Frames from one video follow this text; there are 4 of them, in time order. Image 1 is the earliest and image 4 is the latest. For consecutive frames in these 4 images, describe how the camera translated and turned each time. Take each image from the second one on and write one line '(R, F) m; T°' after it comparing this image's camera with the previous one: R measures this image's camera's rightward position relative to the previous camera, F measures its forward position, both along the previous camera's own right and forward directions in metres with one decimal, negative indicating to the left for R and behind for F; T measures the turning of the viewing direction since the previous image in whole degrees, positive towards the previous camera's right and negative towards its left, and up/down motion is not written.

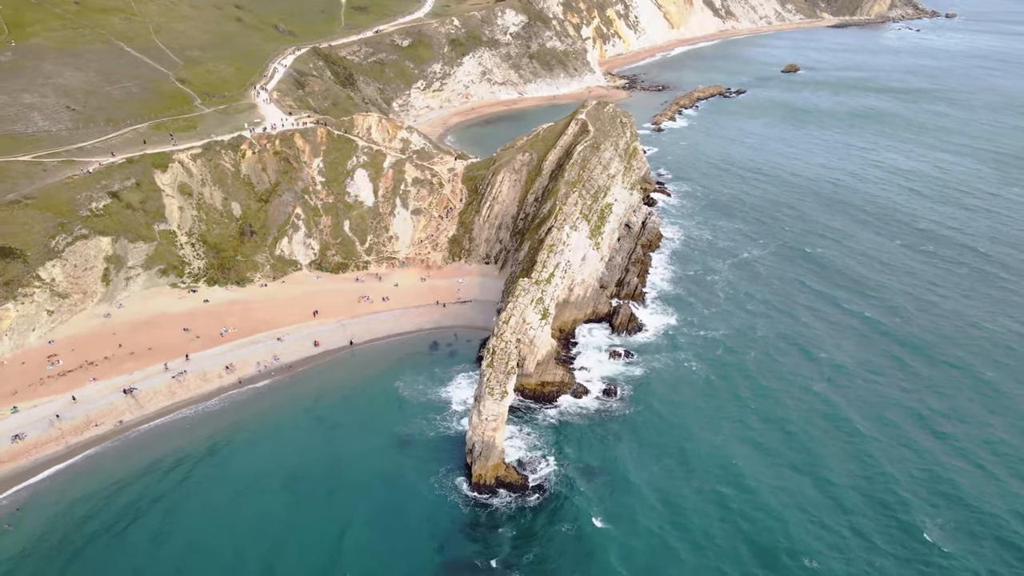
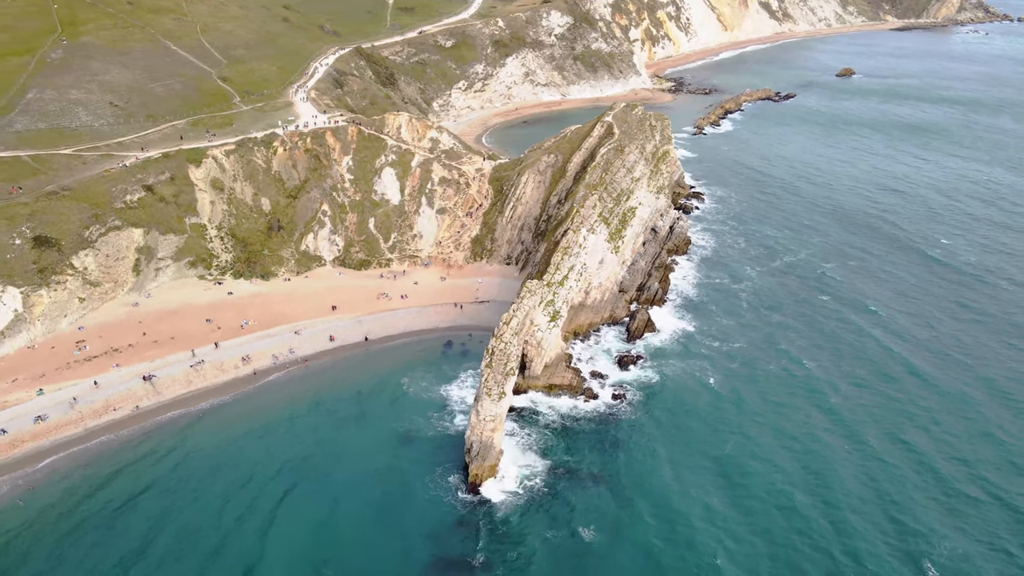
(+2.4, +0.2) m; -3°
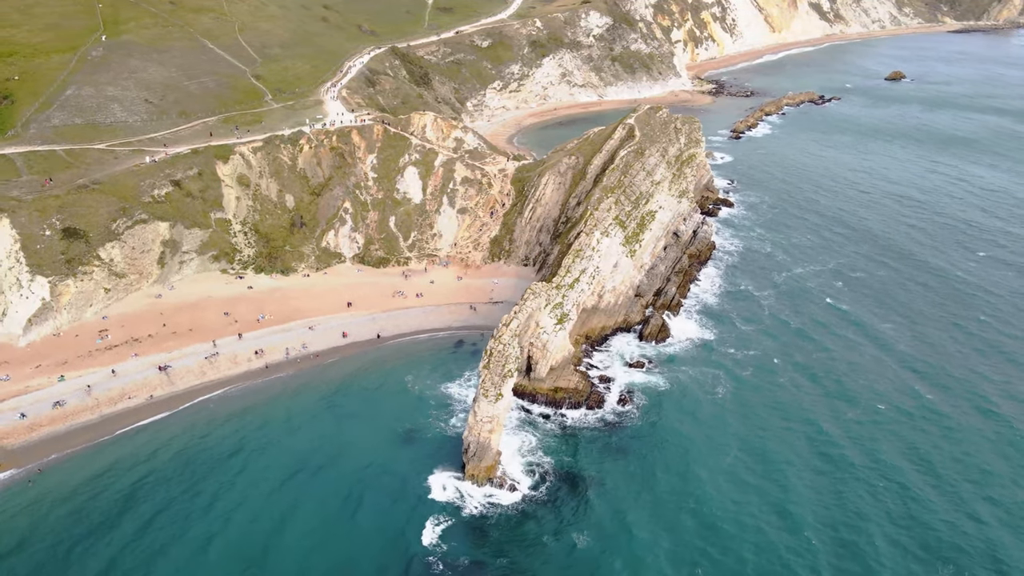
(+2.1, +0.2) m; -3°
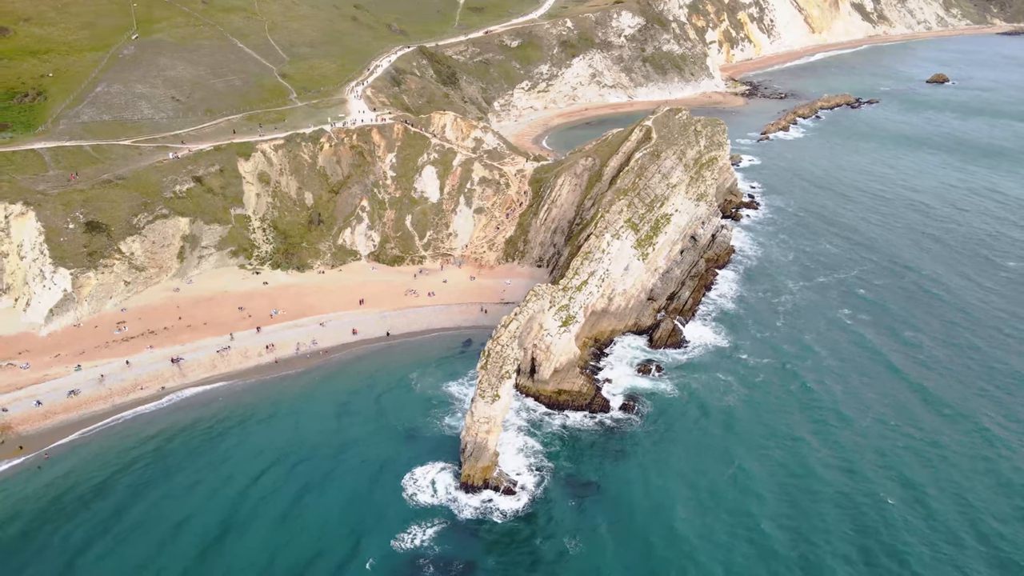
(+1.8, 0.0) m; -2°
